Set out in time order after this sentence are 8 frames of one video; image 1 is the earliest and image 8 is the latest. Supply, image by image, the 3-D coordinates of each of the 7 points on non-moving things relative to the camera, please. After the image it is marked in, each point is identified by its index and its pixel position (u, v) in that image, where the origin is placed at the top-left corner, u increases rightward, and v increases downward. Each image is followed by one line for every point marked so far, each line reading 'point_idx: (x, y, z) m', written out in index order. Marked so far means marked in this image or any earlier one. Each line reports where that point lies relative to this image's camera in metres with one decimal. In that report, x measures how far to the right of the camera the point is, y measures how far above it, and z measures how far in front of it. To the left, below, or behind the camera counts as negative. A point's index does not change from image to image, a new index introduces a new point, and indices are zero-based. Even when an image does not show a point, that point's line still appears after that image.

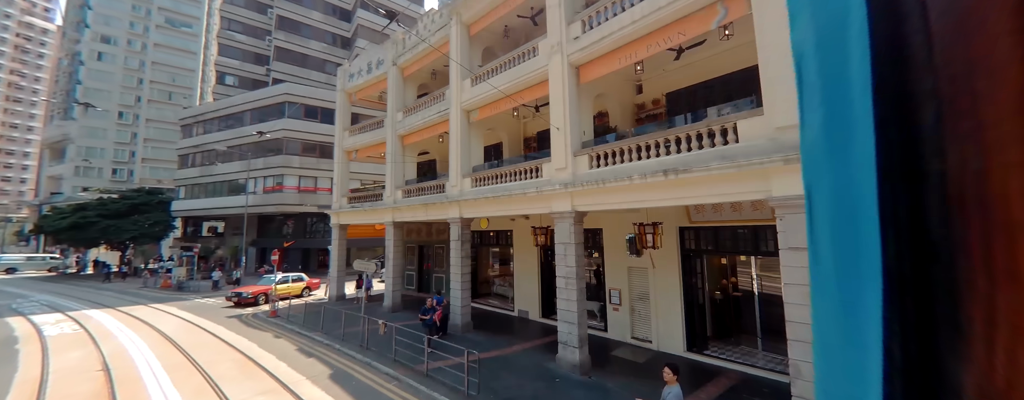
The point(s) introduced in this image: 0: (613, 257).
0: (+2.9, -1.7, +11.1) m
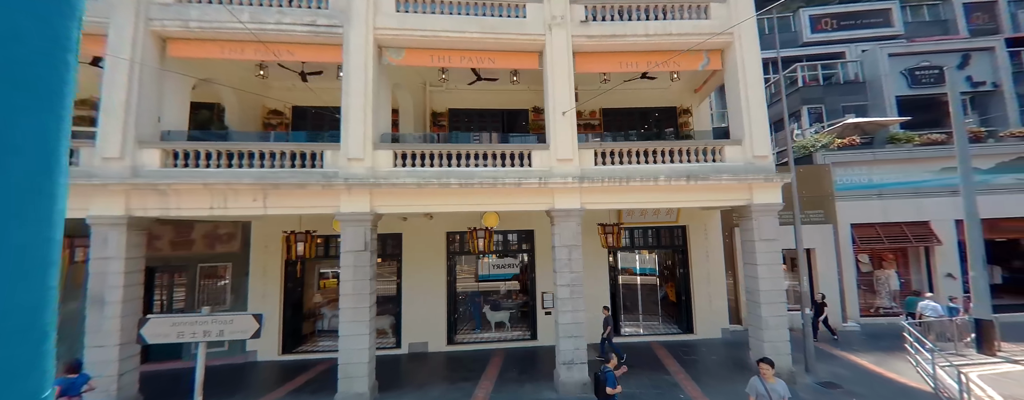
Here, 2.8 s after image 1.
0: (+0.8, -1.7, +10.5) m
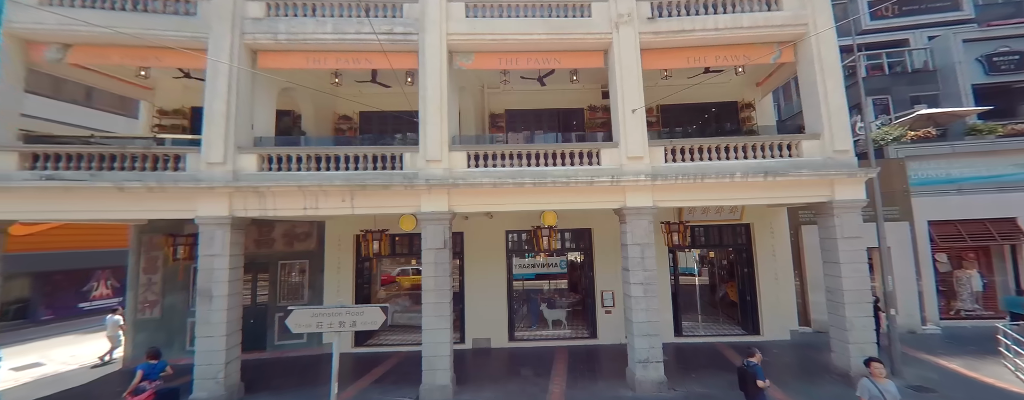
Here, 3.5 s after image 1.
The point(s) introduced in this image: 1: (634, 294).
0: (+2.5, -1.6, +10.6) m
1: (+2.5, -1.9, +7.9) m
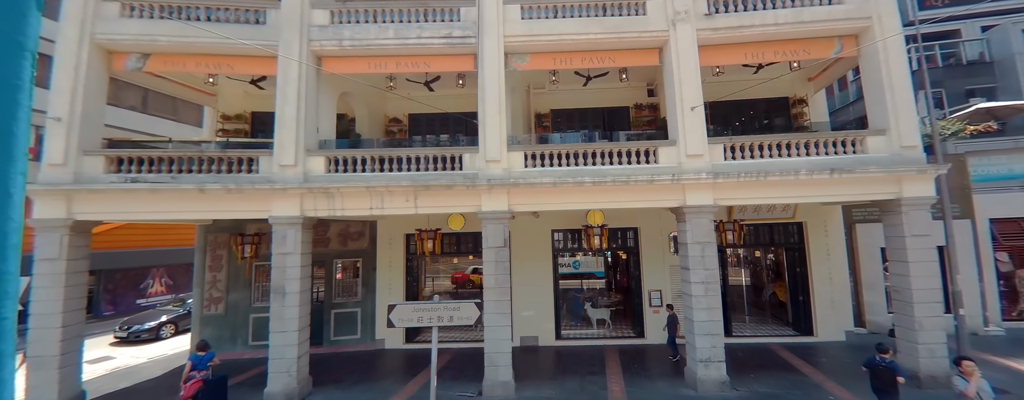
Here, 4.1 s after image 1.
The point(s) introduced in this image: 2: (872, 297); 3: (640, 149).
0: (+3.8, -1.6, +10.5) m
1: (+3.7, -1.9, +7.9) m
2: (+10.0, -2.7, +10.7) m
3: (+2.7, +1.1, +8.3) m
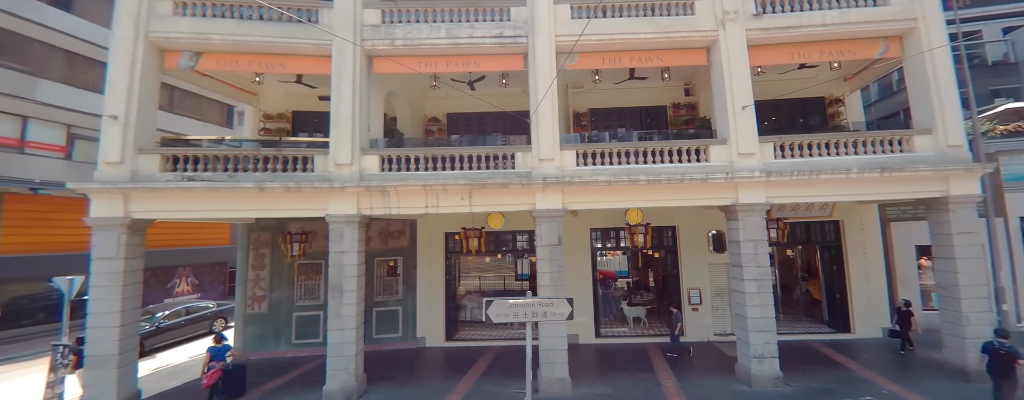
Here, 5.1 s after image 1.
0: (+4.9, -1.6, +10.6) m
1: (+4.9, -1.9, +8.0) m
2: (+11.1, -2.7, +10.9) m
3: (+3.9, +1.1, +8.4) m
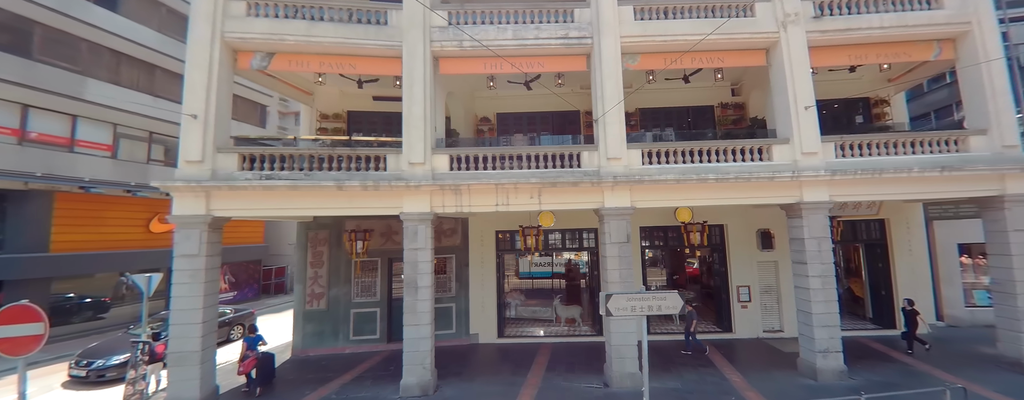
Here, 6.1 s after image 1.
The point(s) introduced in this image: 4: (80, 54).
0: (+6.4, -1.5, +10.8) m
1: (+6.3, -1.8, +8.2) m
2: (+12.6, -2.6, +11.1) m
3: (+5.4, +1.2, +8.6) m
4: (-13.6, +4.6, +12.2) m
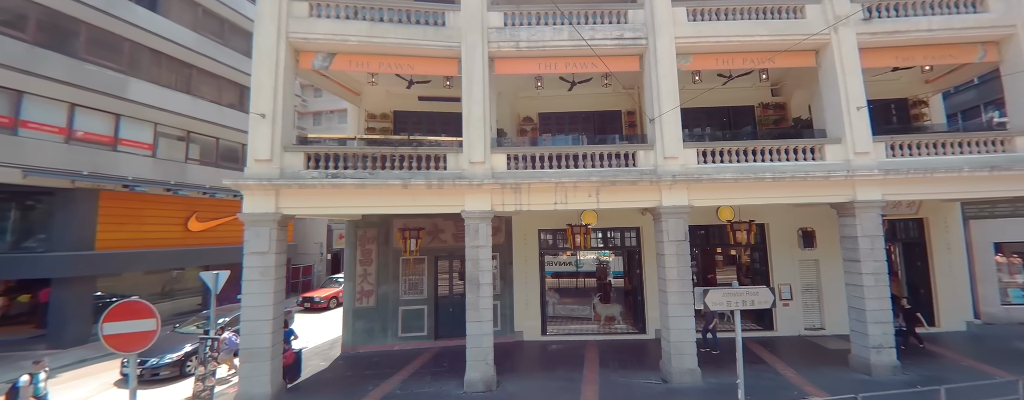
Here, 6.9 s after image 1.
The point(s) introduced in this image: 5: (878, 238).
0: (+7.6, -1.5, +11.0) m
1: (+7.6, -1.8, +8.4) m
2: (+13.9, -2.6, +11.3) m
3: (+6.6, +1.2, +8.7) m
4: (-12.3, +4.7, +12.3) m
5: (+7.9, -0.8, +8.4) m
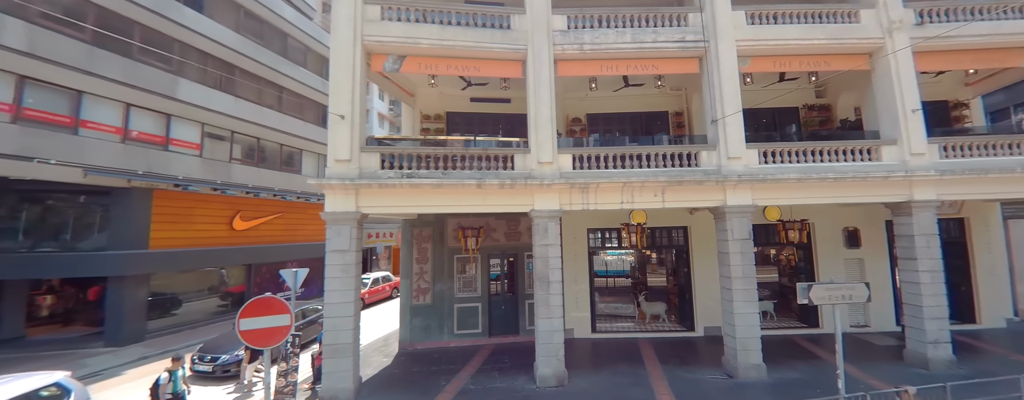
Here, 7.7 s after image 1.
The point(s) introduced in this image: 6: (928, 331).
0: (+9.1, -1.5, +11.2) m
1: (+9.1, -1.8, +8.6) m
2: (+15.4, -2.6, +11.6) m
3: (+8.1, +1.2, +8.9) m
4: (-10.8, +4.7, +12.4) m
5: (+9.4, -0.8, +8.6) m
6: (+9.2, -2.9, +8.5) m
